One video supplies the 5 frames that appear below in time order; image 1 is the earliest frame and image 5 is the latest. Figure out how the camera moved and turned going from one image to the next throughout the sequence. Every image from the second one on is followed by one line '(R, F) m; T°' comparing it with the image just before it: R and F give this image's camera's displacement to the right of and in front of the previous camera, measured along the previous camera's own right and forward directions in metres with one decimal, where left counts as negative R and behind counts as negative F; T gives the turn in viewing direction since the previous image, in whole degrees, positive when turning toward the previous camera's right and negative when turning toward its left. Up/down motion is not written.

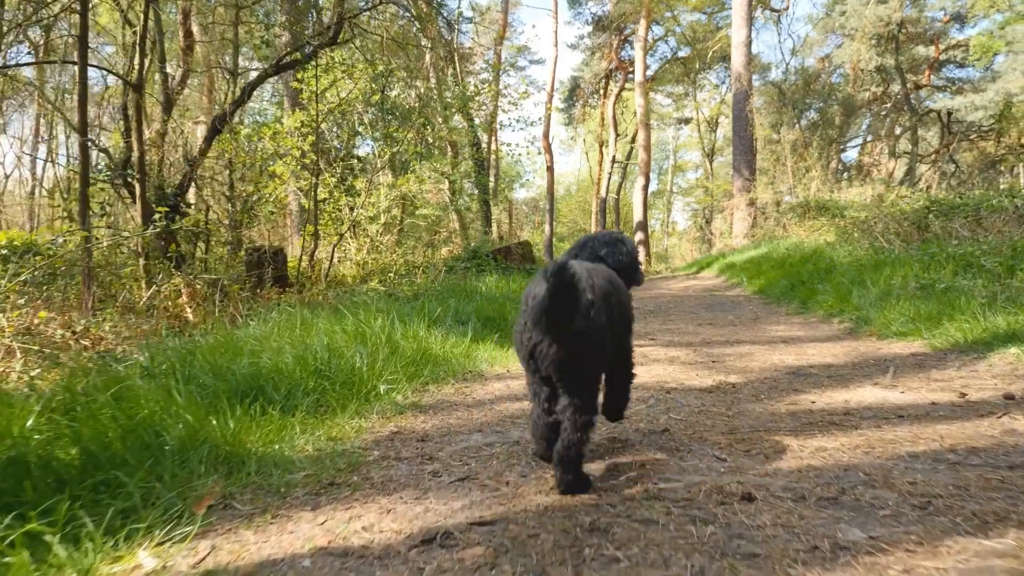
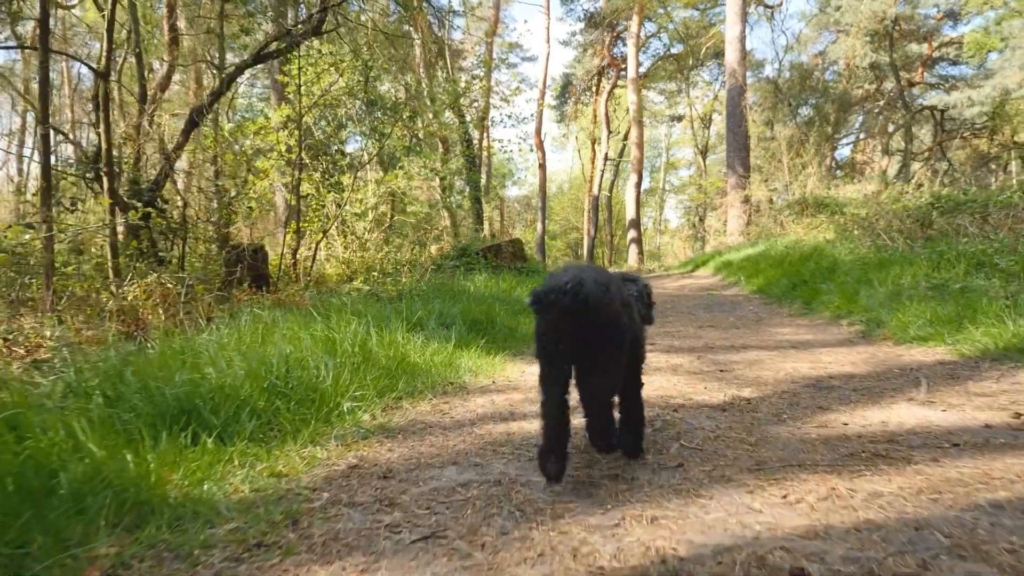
(0.0, +0.4) m; 0°
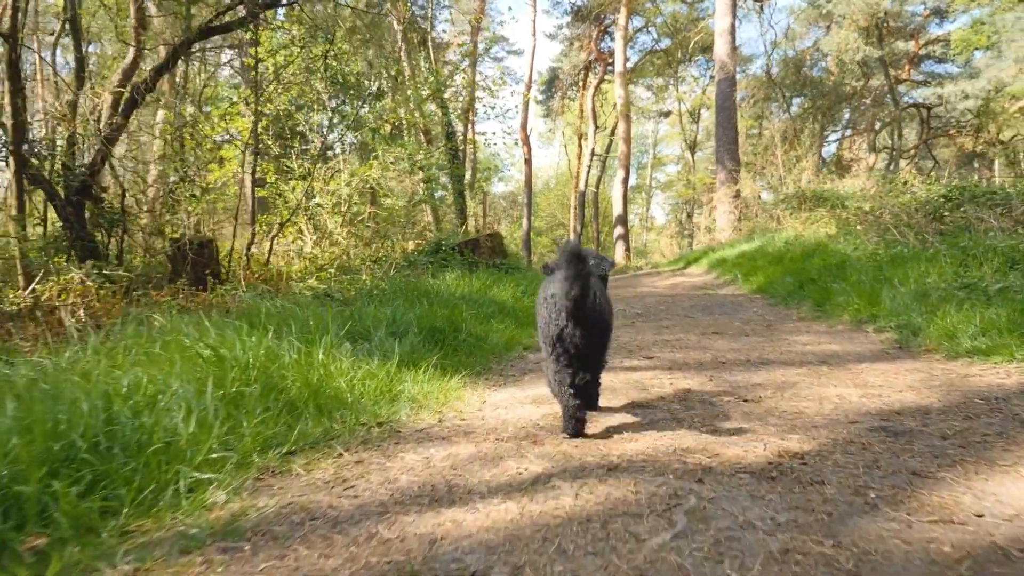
(+0.1, +0.9) m; +1°
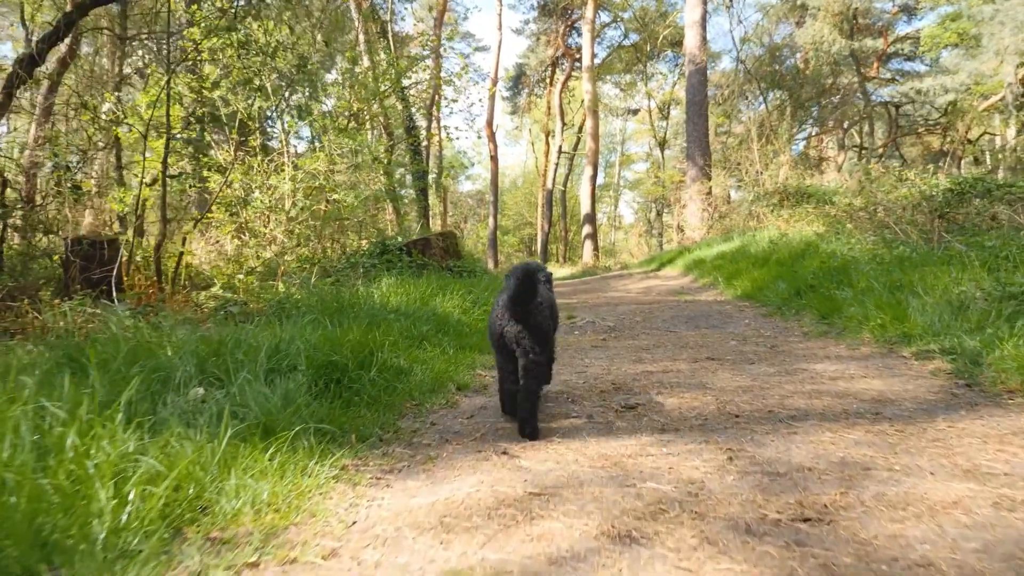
(+0.1, +1.1) m; +2°
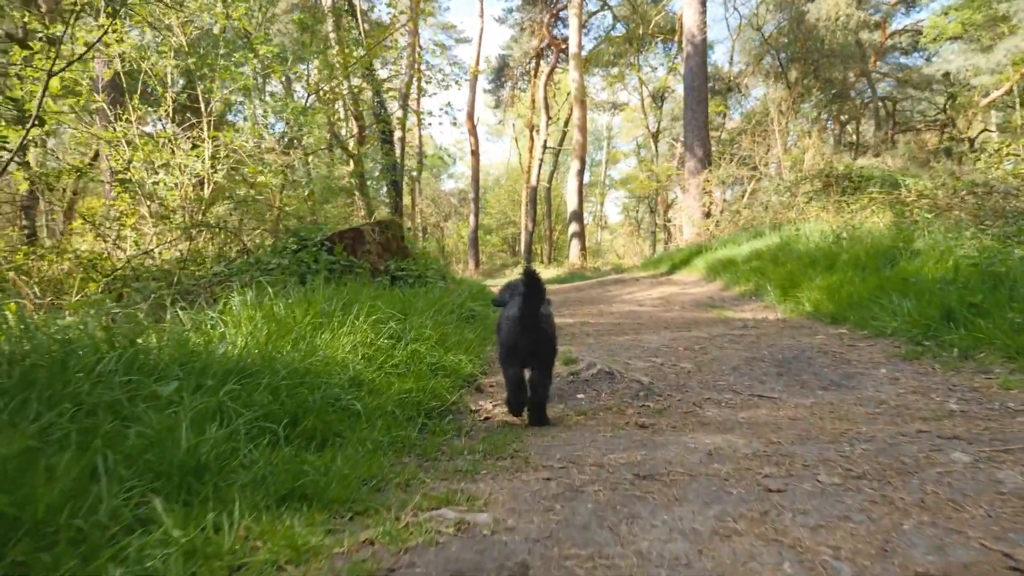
(+0.1, +2.7) m; +1°
